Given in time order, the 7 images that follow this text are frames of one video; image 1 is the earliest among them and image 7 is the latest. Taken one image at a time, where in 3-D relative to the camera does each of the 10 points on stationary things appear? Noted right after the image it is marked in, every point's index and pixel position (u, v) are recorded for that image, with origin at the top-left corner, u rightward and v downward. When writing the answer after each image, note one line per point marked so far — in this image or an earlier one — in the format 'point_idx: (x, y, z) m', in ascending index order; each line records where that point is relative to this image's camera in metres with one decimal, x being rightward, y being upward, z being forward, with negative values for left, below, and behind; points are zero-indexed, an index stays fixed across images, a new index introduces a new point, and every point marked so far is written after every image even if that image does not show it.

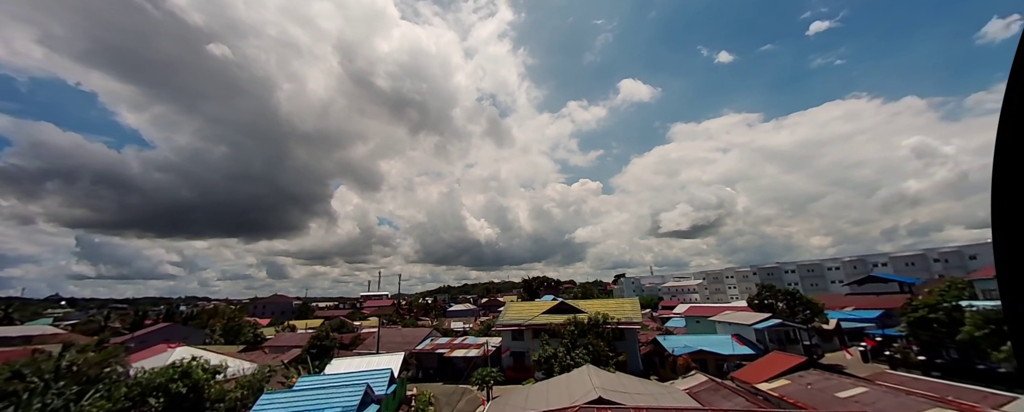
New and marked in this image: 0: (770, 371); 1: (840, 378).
0: (+14.1, -9.1, +19.6) m
1: (+15.2, -8.0, +16.6) m
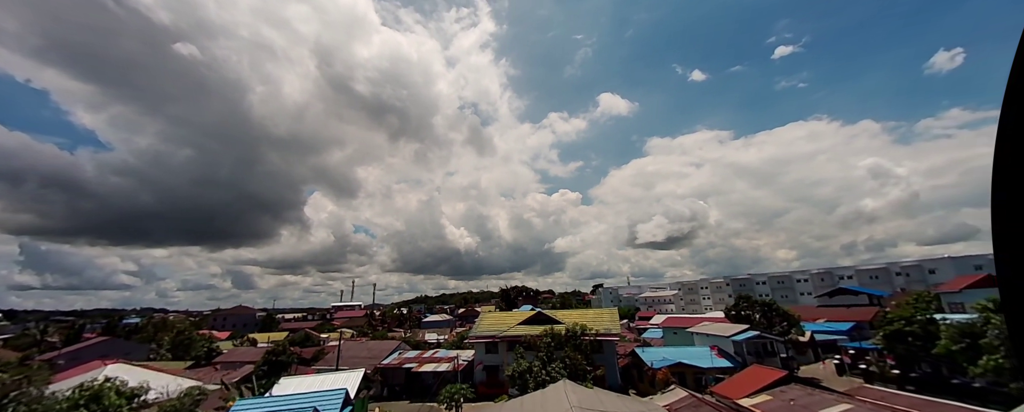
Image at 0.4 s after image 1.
0: (+12.6, -9.5, +18.9) m
1: (+13.8, -8.4, +16.0) m
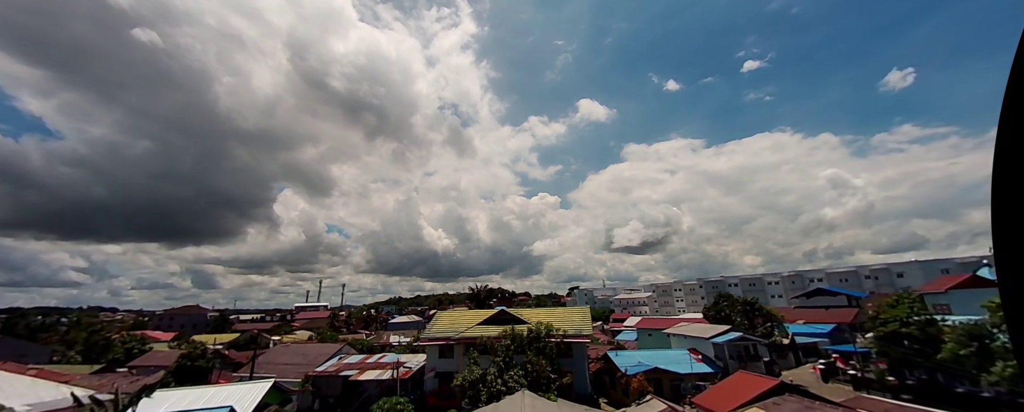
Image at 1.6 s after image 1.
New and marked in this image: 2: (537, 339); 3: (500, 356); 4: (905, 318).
0: (+10.3, -8.7, +16.4) m
1: (+11.7, -7.6, +13.6) m
2: (+1.2, -6.7, +18.3) m
3: (-0.6, -7.4, +17.6) m
4: (+12.2, -3.6, +11.4) m
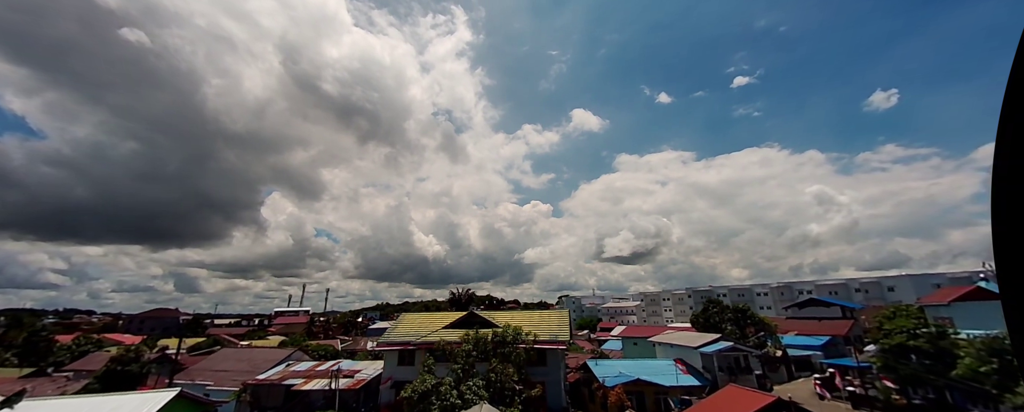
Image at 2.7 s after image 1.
0: (+8.6, -8.3, +14.4) m
1: (+10.1, -7.1, +11.6) m
2: (-0.4, -6.2, +16.1) m
3: (-2.3, -6.8, +15.3) m
4: (+10.7, -3.2, +9.4) m
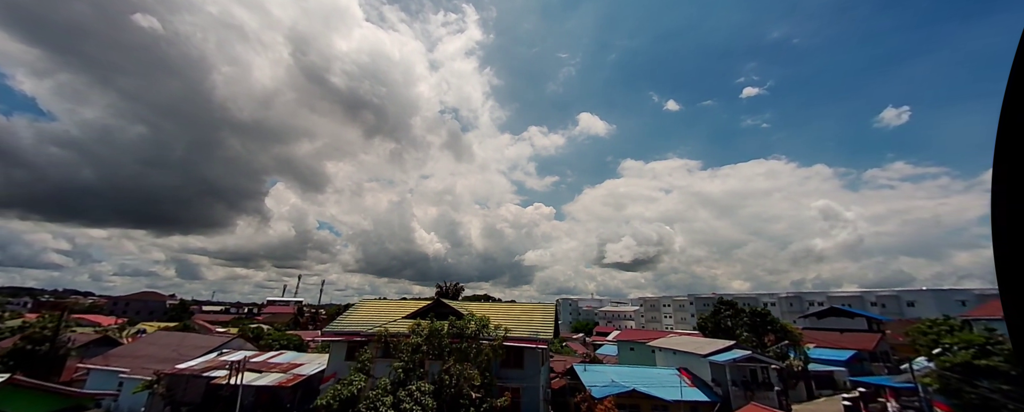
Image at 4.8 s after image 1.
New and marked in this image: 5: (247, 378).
0: (+7.2, -7.2, +10.9) m
1: (+8.8, -6.1, +8.1) m
2: (-1.7, -4.7, +12.7) m
3: (-3.6, -5.2, +12.0) m
4: (+9.5, -2.1, +6.0) m
5: (-11.6, -7.5, +15.7) m
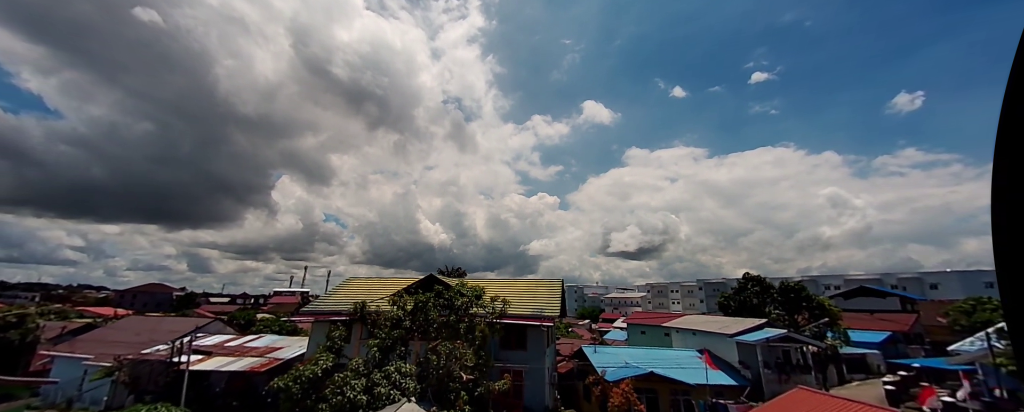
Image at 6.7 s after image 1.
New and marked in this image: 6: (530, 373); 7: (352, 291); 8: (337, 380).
0: (+7.2, -5.6, +9.0) m
1: (+8.7, -4.6, +6.2) m
2: (-1.8, -3.2, +10.8) m
3: (-3.6, -3.7, +10.1) m
4: (+9.4, -0.7, +3.9) m
5: (-11.5, -6.0, +14.0) m
6: (+0.6, -6.4, +13.7) m
7: (-7.4, -3.9, +16.6) m
8: (-4.2, -4.3, +8.8) m
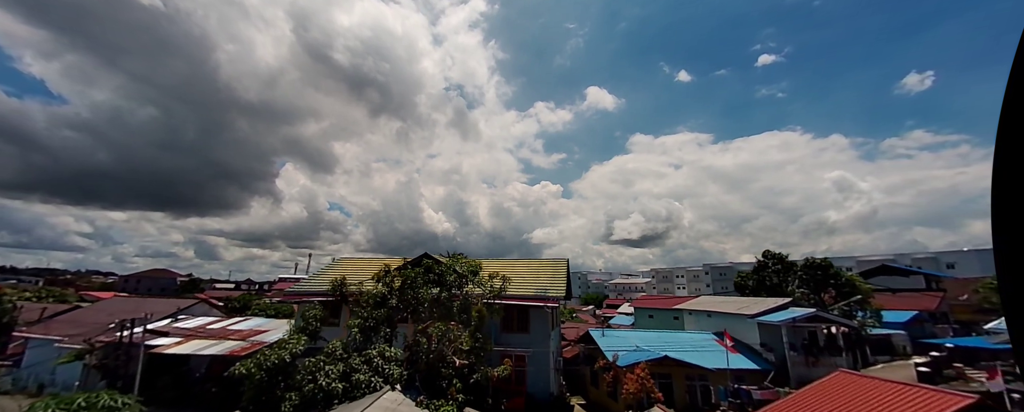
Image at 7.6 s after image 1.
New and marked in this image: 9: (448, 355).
0: (+7.2, -4.7, +7.7) m
1: (+8.7, -3.8, +4.9) m
2: (-1.7, -2.2, +9.6) m
3: (-3.6, -2.8, +8.9) m
4: (+9.3, +0.1, +2.5) m
5: (-11.5, -5.0, +13.0) m
6: (+0.6, -5.3, +12.5) m
7: (-7.3, -2.8, +15.5) m
8: (-4.2, -3.4, +7.6) m
9: (-1.5, -3.5, +8.4) m
